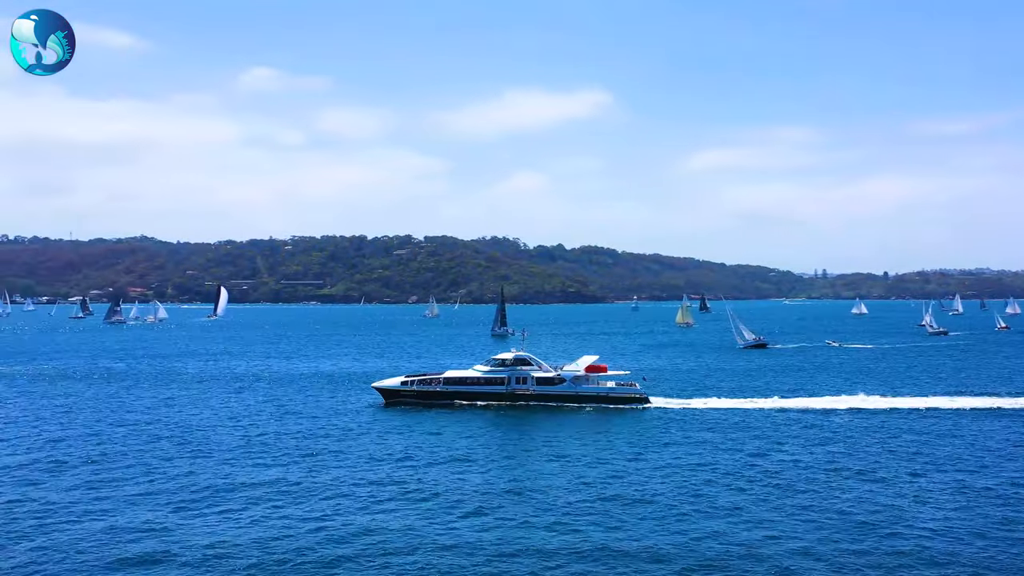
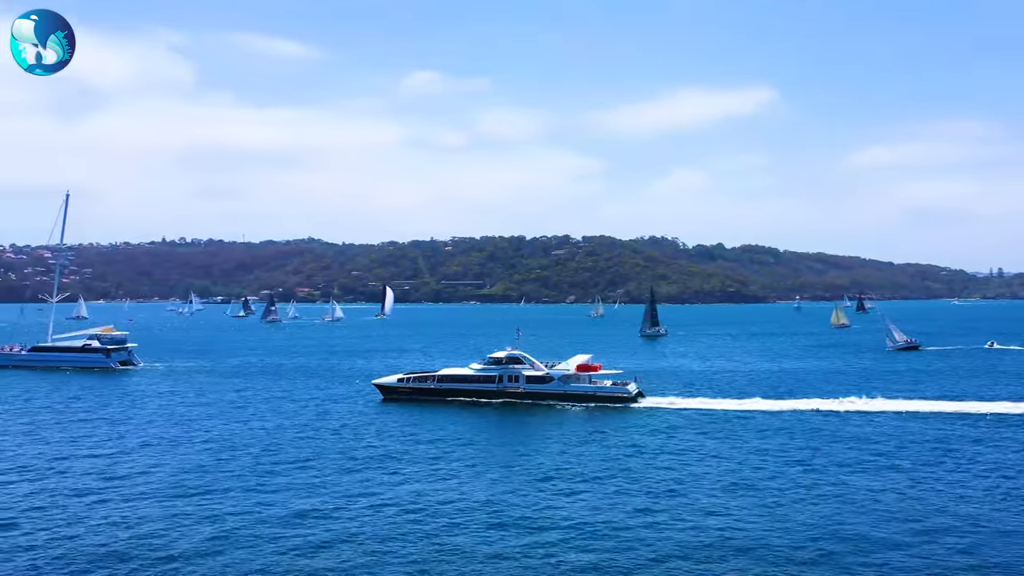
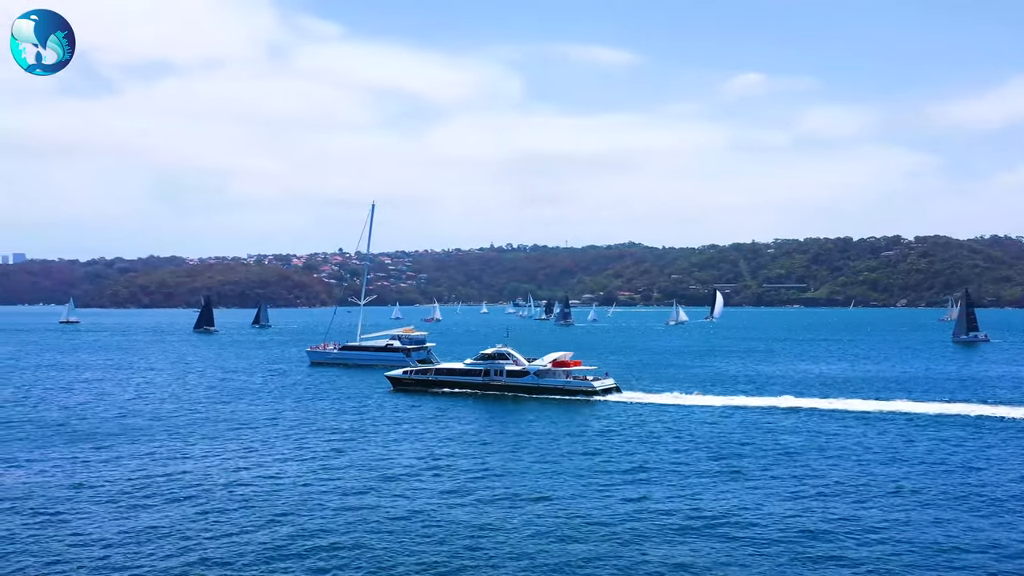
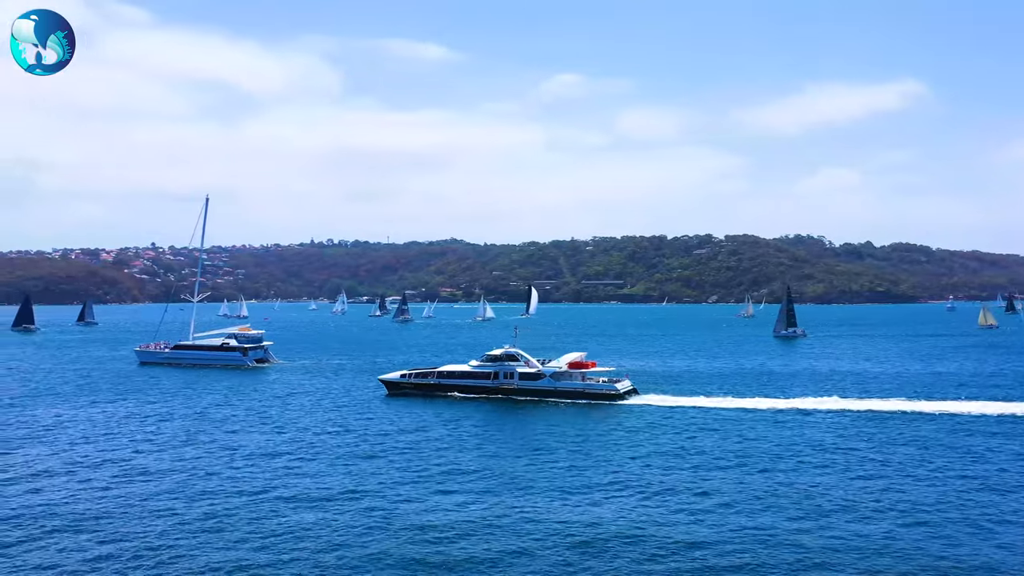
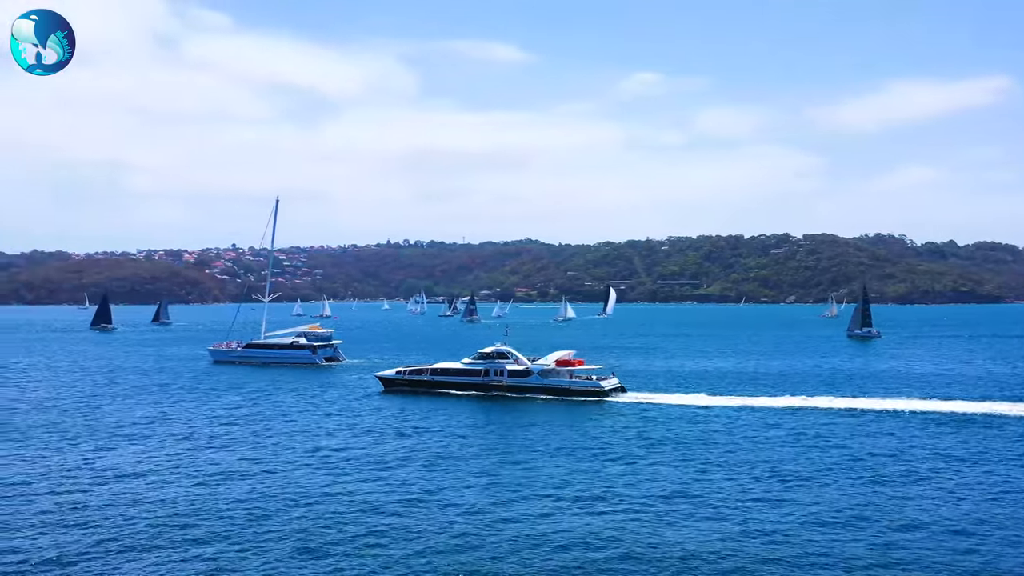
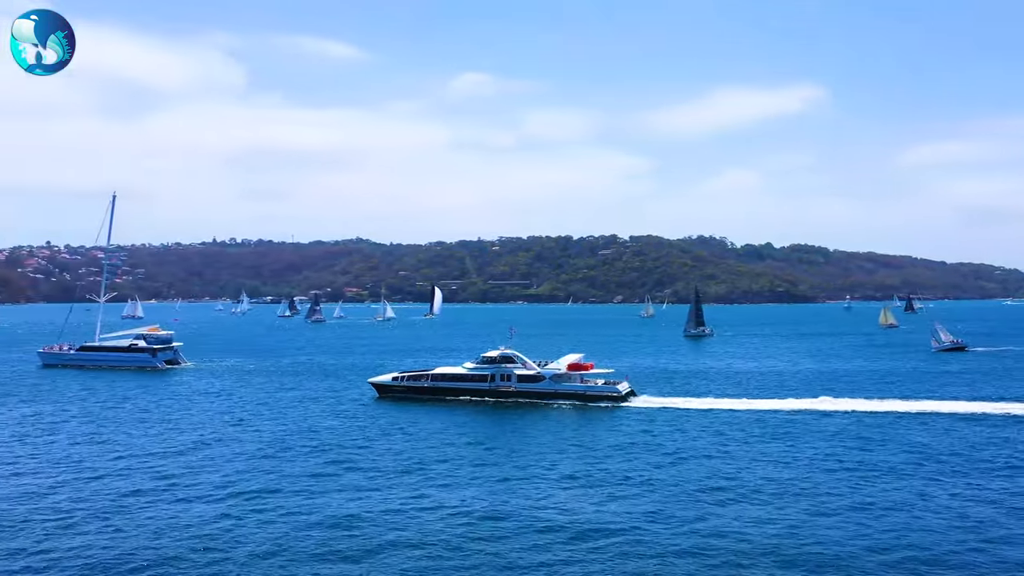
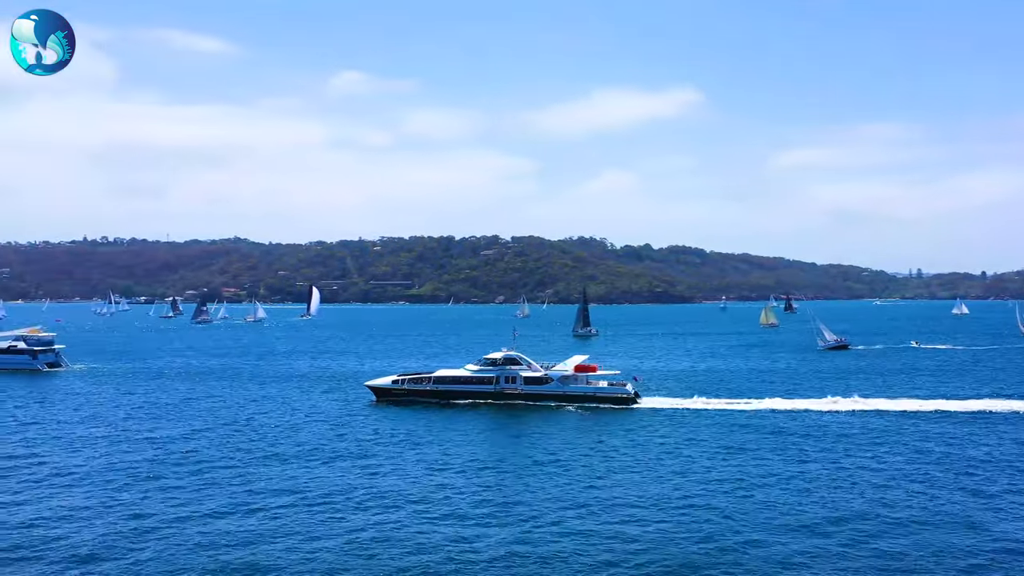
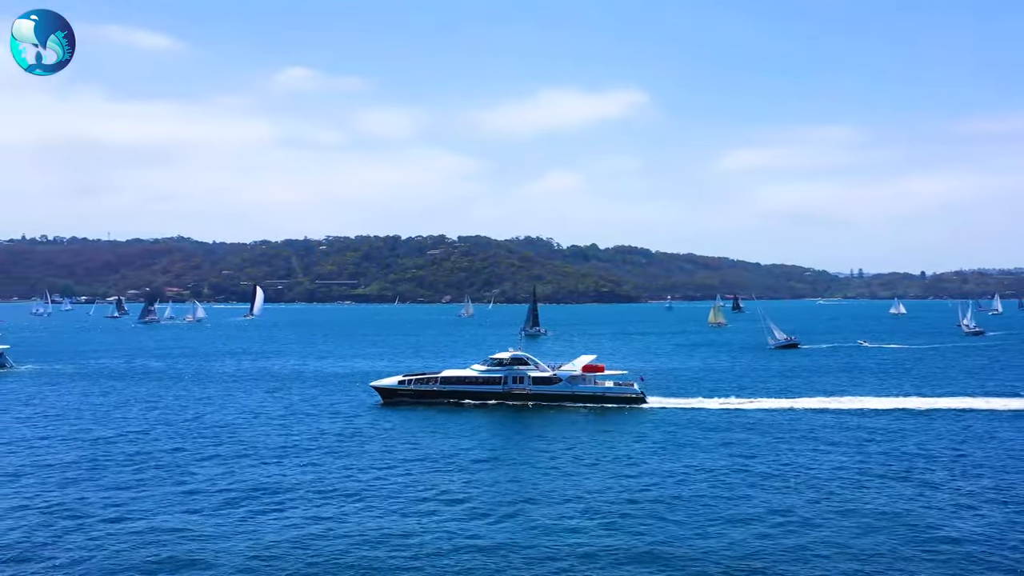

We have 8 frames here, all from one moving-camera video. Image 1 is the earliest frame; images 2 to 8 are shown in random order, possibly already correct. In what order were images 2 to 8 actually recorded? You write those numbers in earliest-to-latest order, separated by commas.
8, 7, 2, 6, 4, 5, 3
